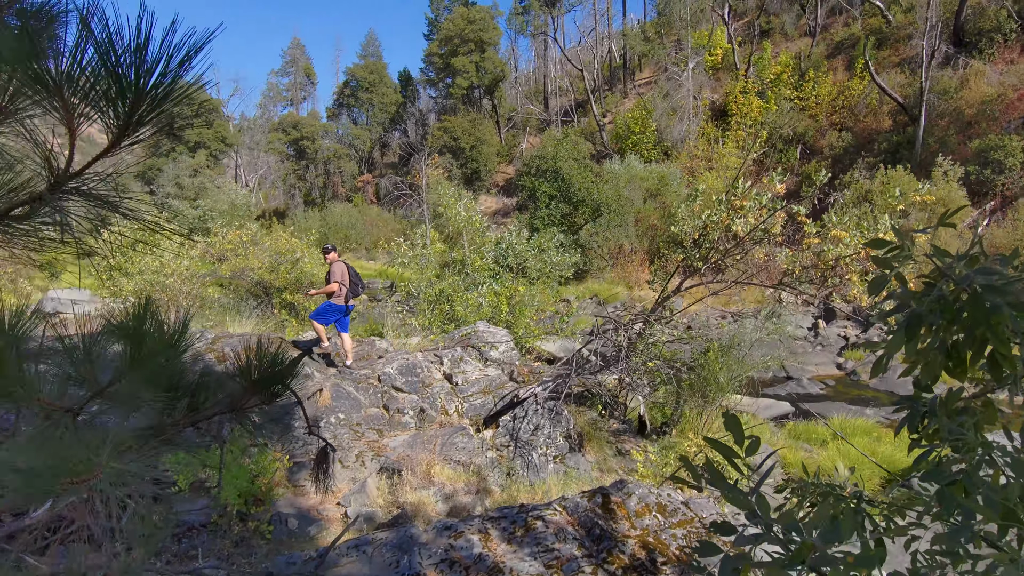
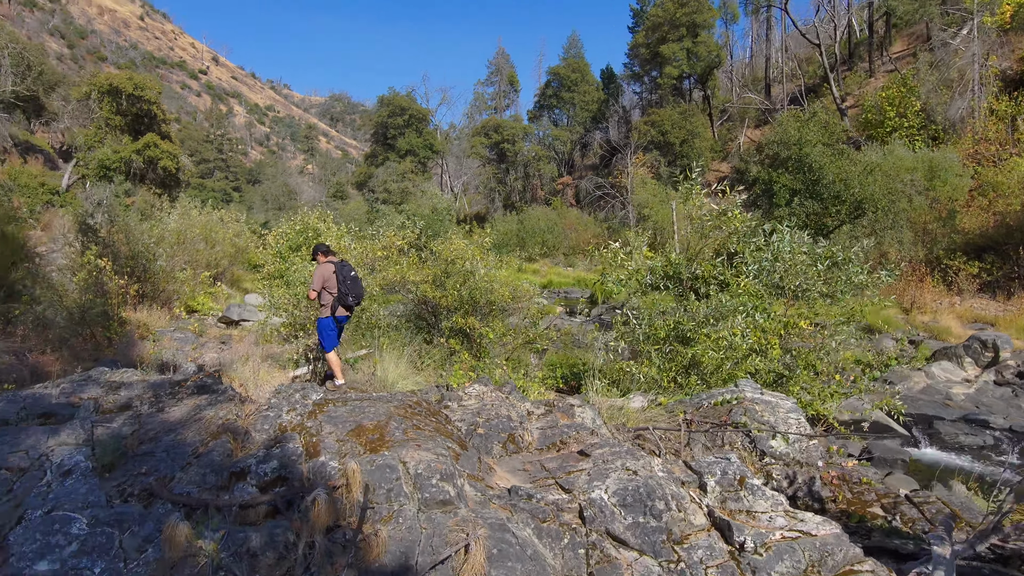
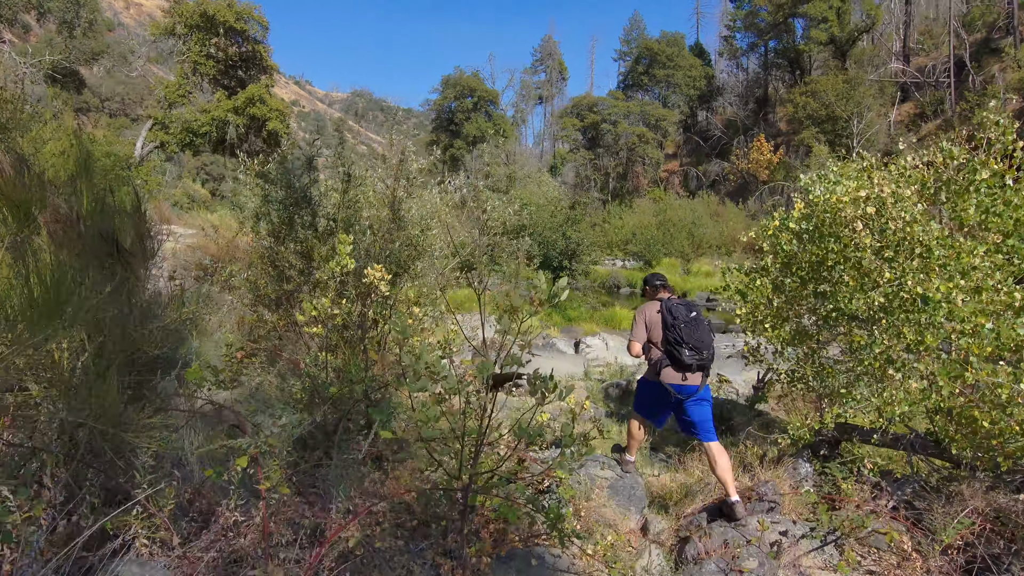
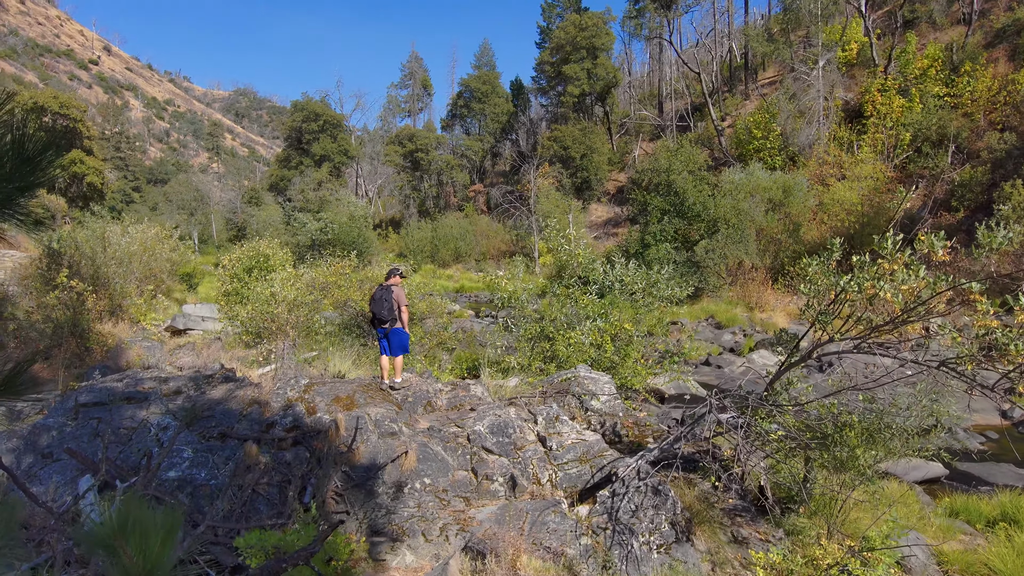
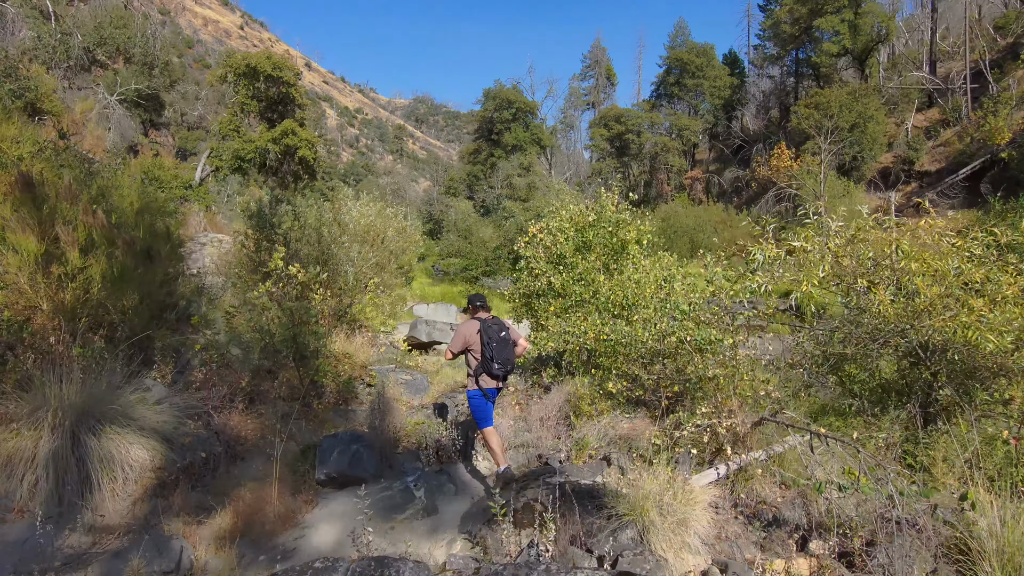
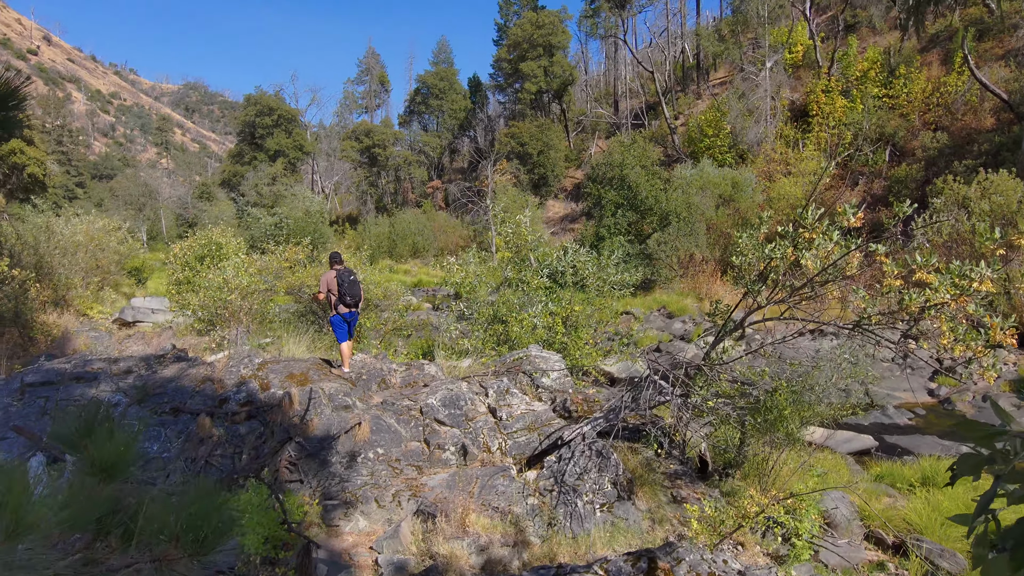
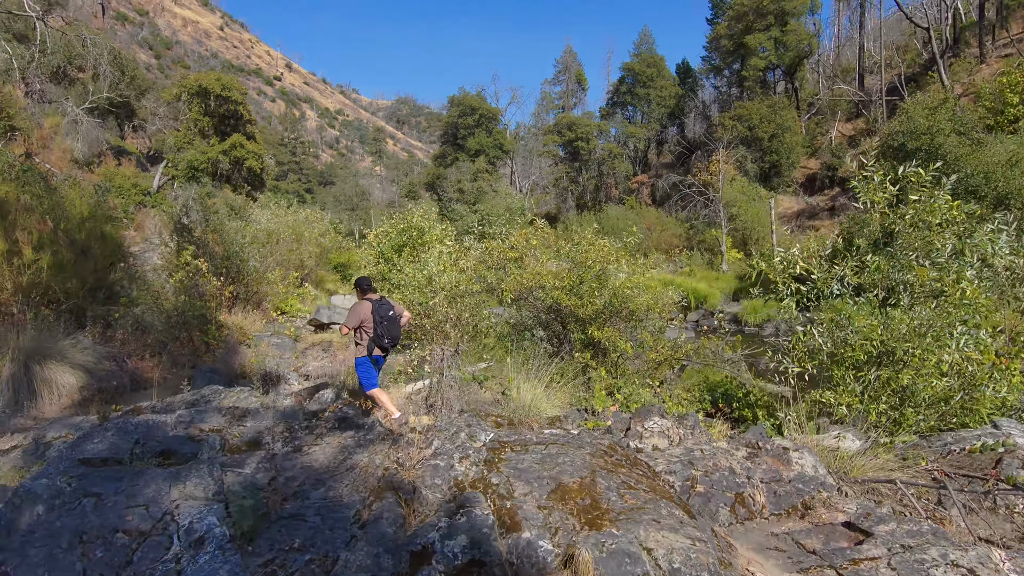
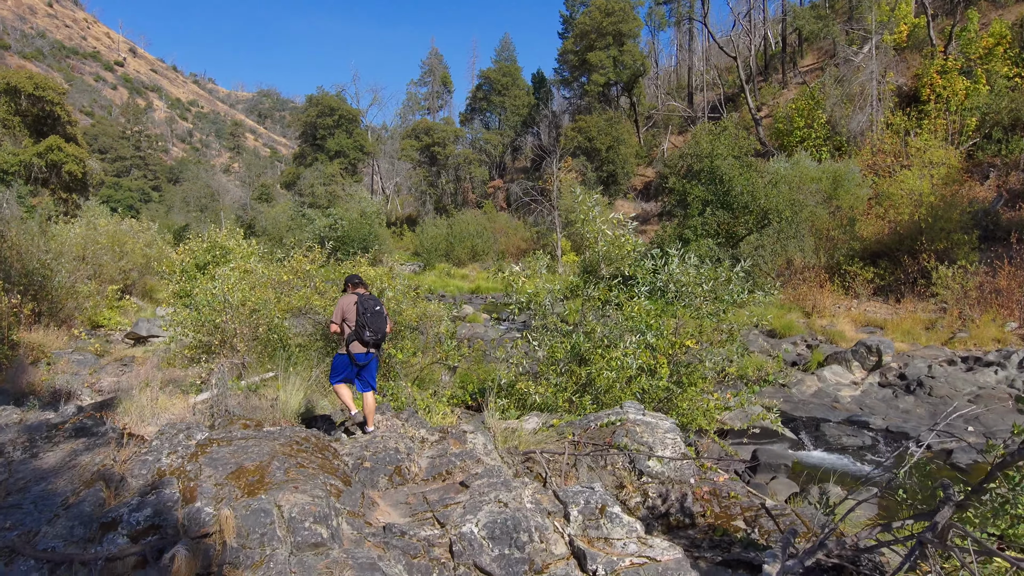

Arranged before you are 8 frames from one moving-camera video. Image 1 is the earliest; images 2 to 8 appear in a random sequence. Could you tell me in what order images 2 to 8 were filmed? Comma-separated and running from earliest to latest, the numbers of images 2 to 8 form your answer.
6, 4, 8, 2, 7, 5, 3
